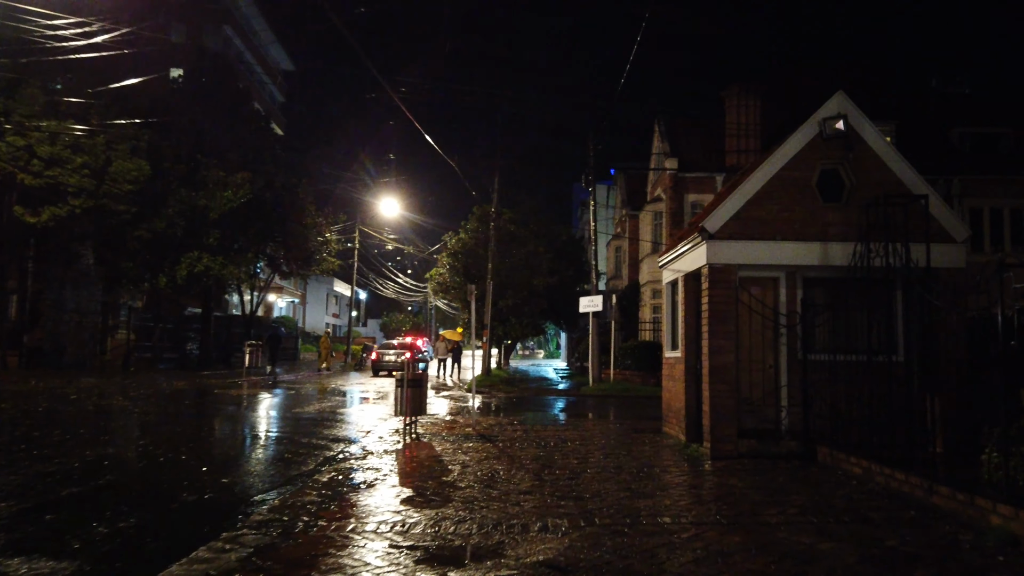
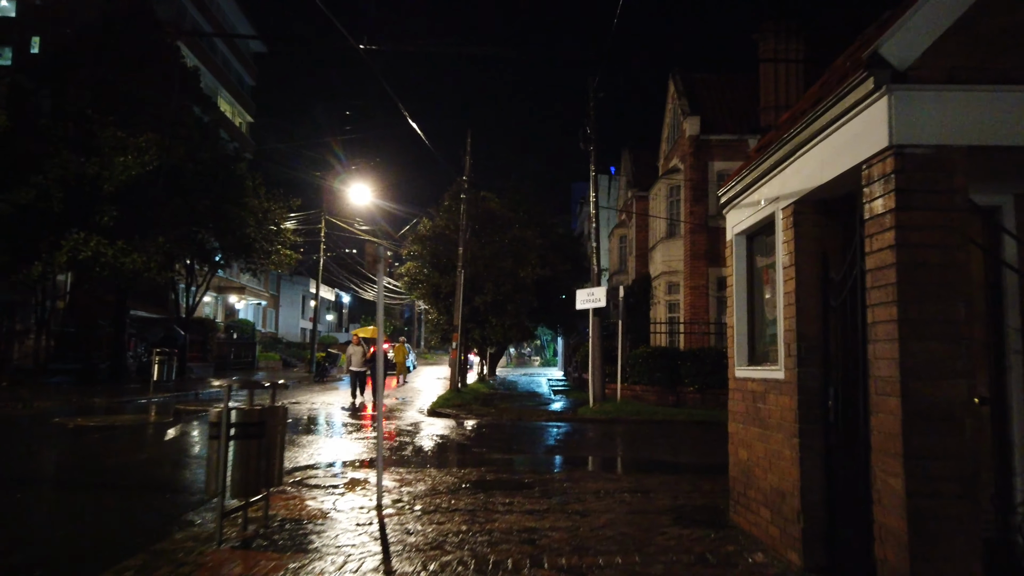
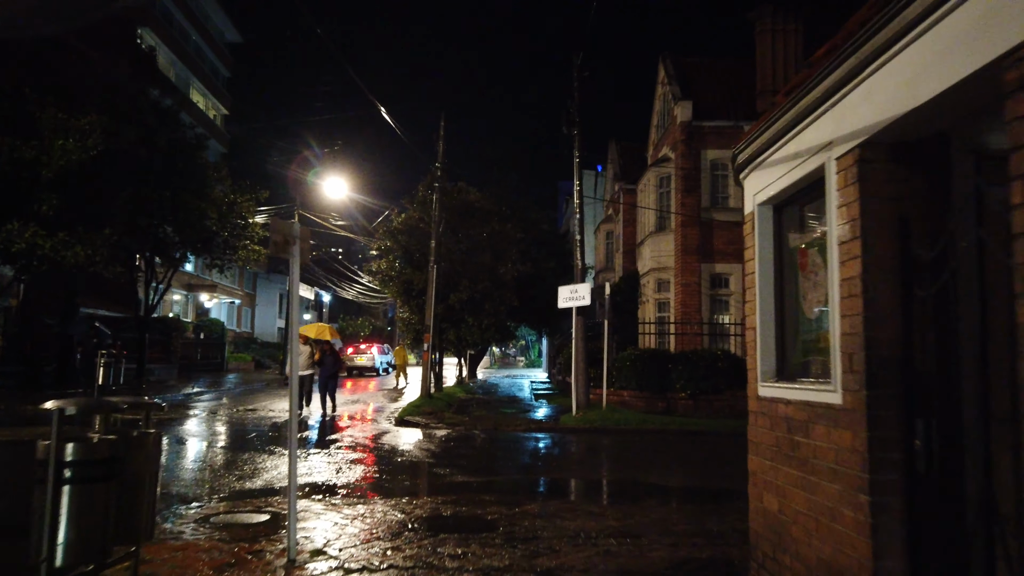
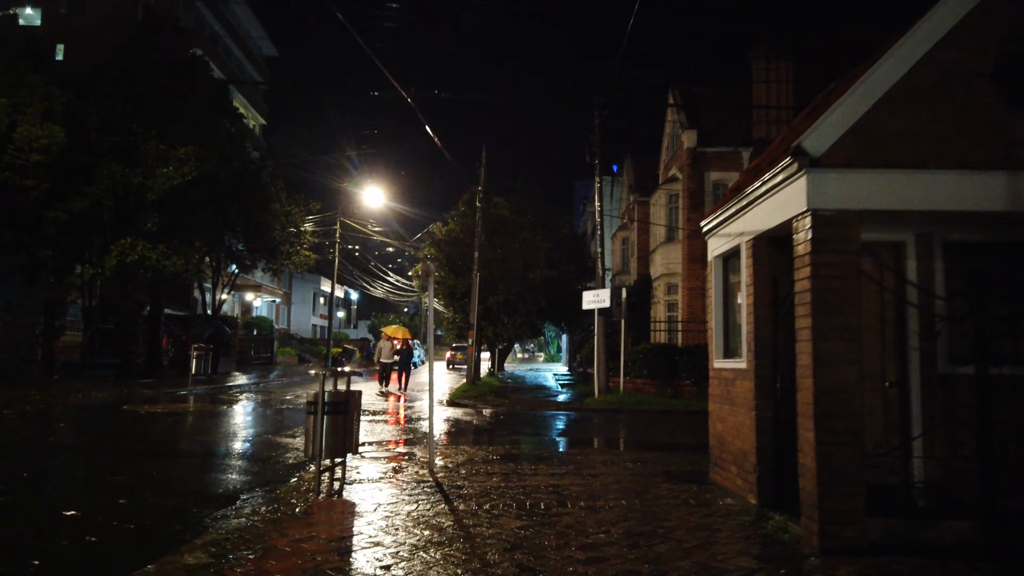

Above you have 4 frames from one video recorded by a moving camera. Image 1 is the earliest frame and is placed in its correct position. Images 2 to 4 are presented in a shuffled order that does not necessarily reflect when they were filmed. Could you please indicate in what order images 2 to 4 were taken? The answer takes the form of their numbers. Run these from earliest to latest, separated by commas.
4, 2, 3
